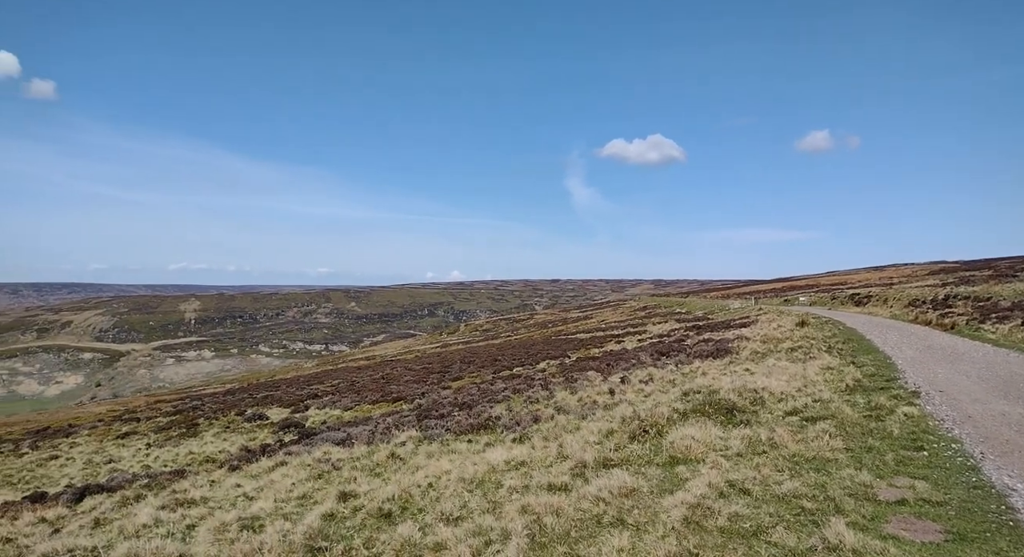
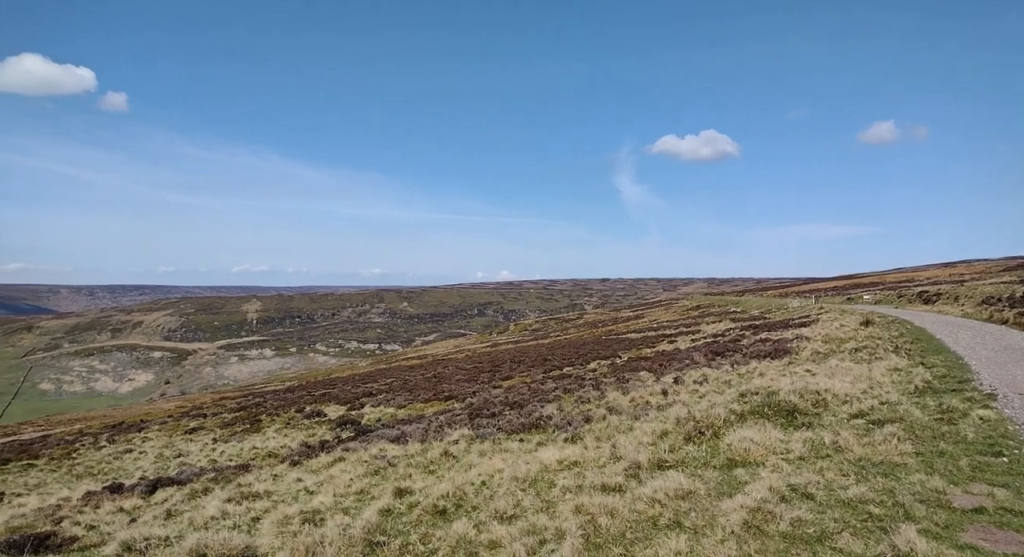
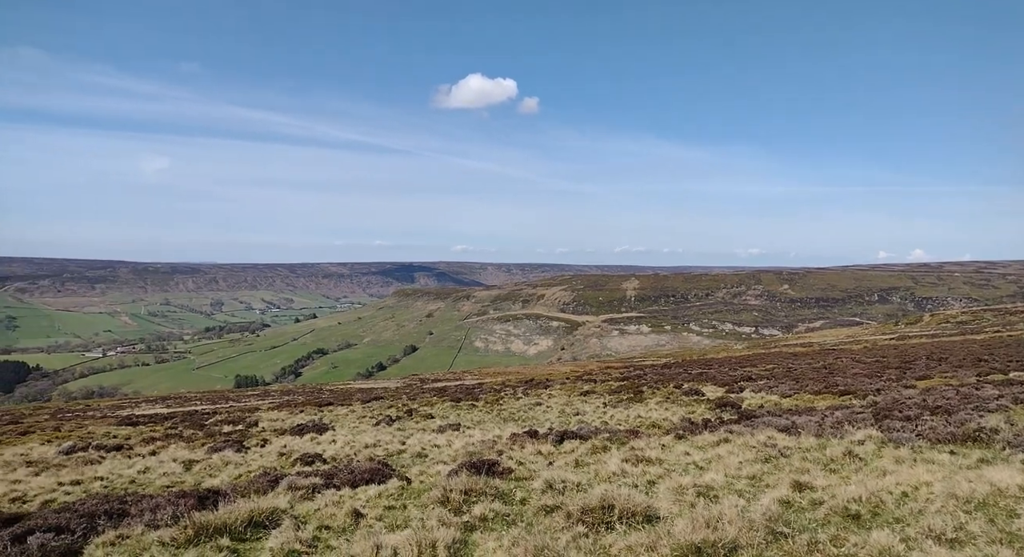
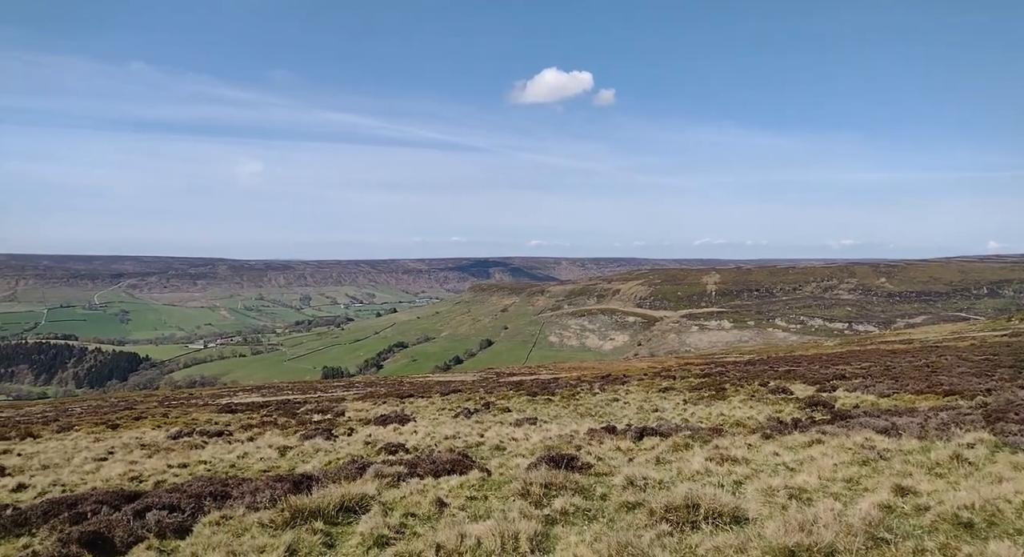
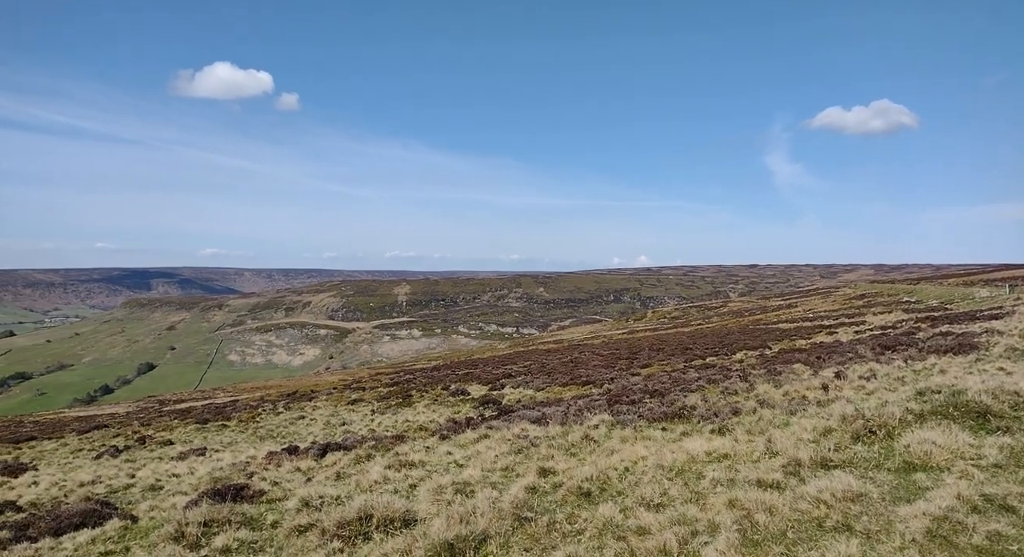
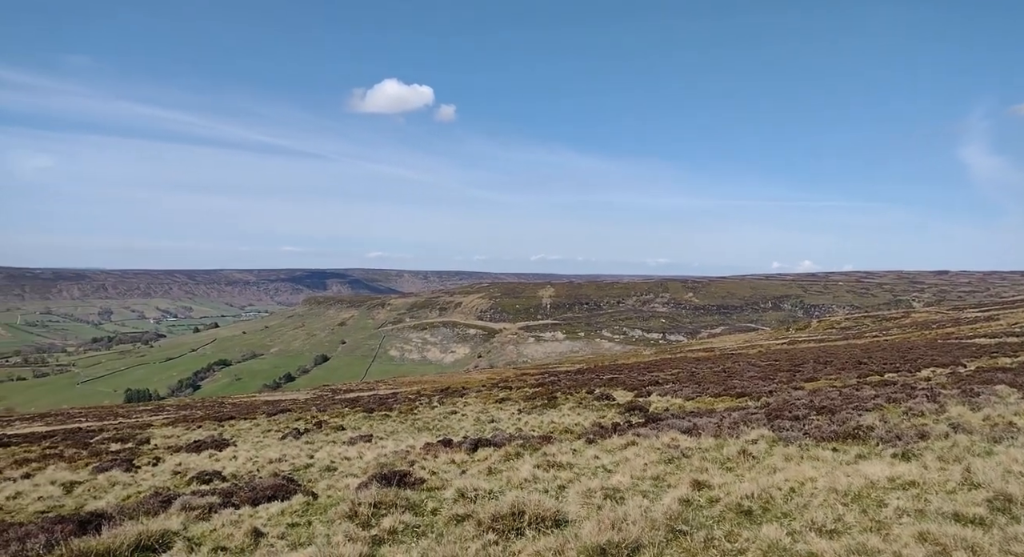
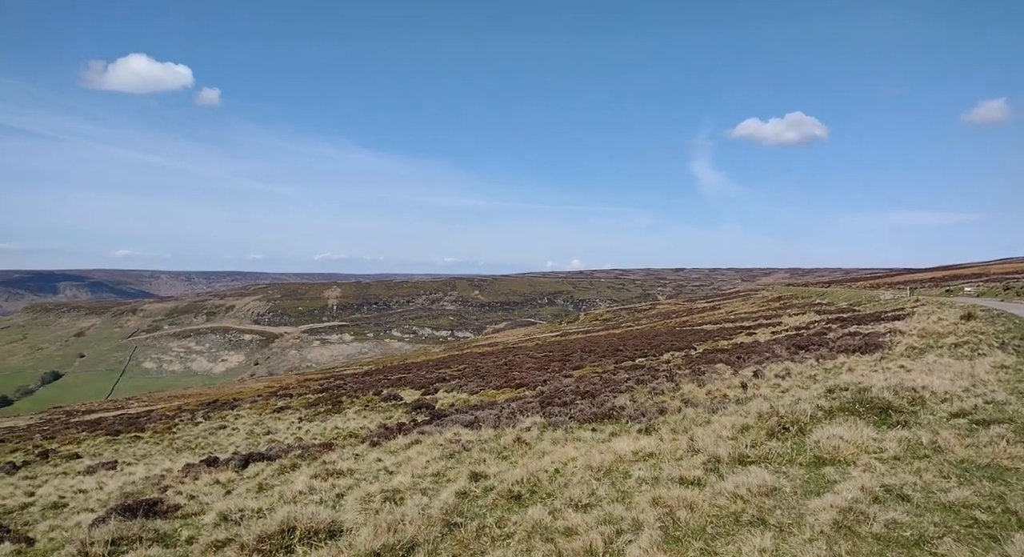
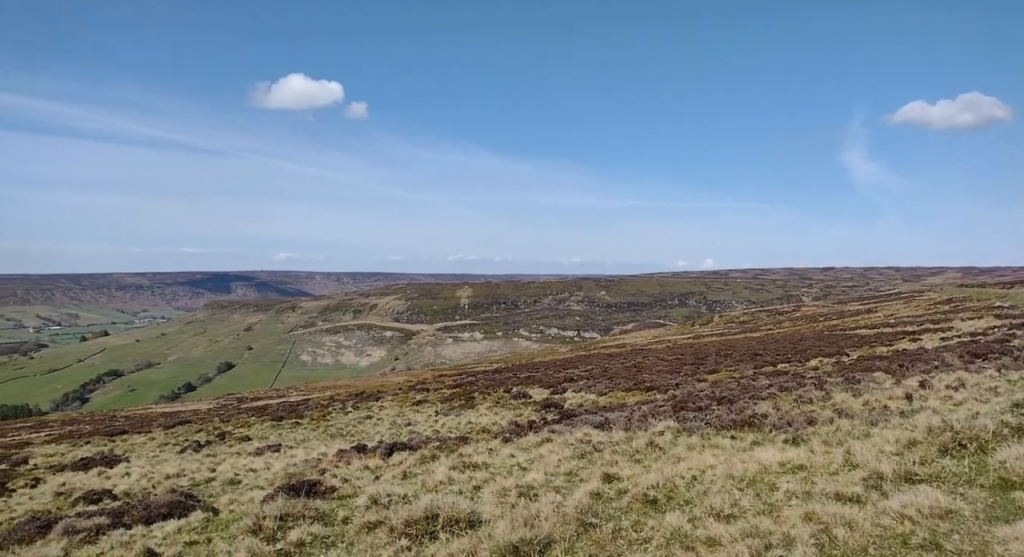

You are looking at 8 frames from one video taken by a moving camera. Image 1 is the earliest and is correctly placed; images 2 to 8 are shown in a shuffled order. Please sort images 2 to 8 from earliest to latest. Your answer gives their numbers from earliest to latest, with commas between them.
2, 7, 5, 8, 6, 3, 4
